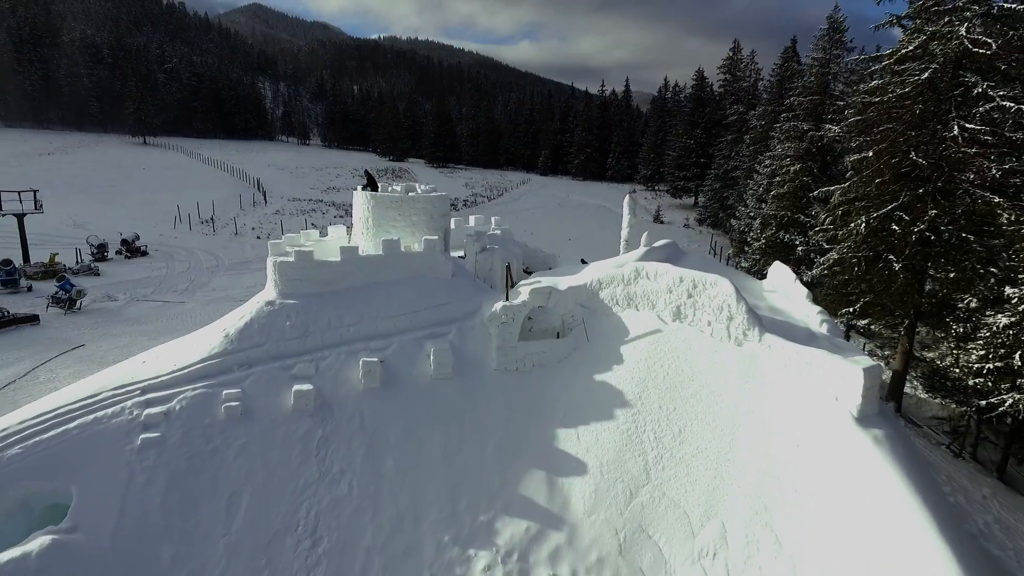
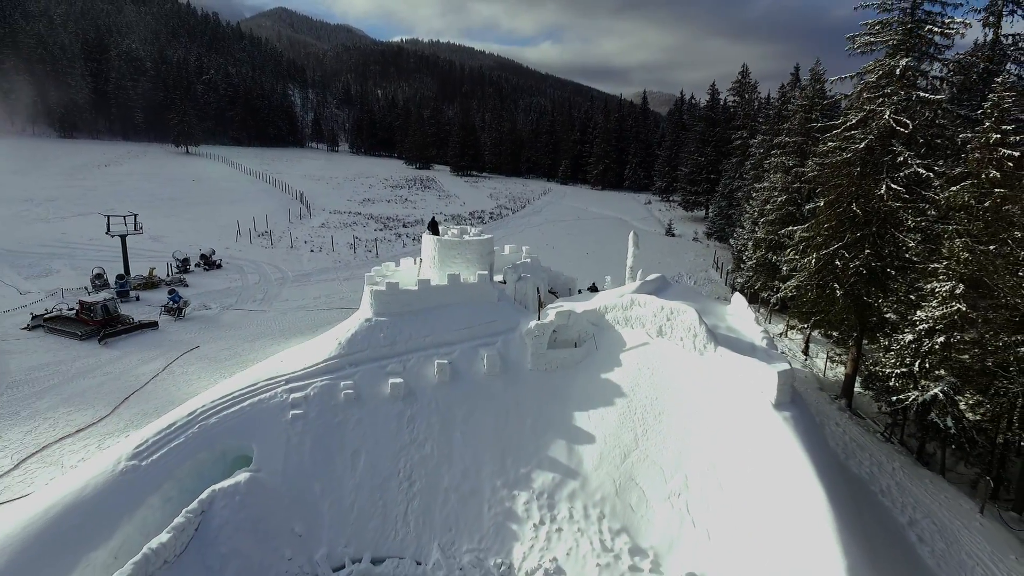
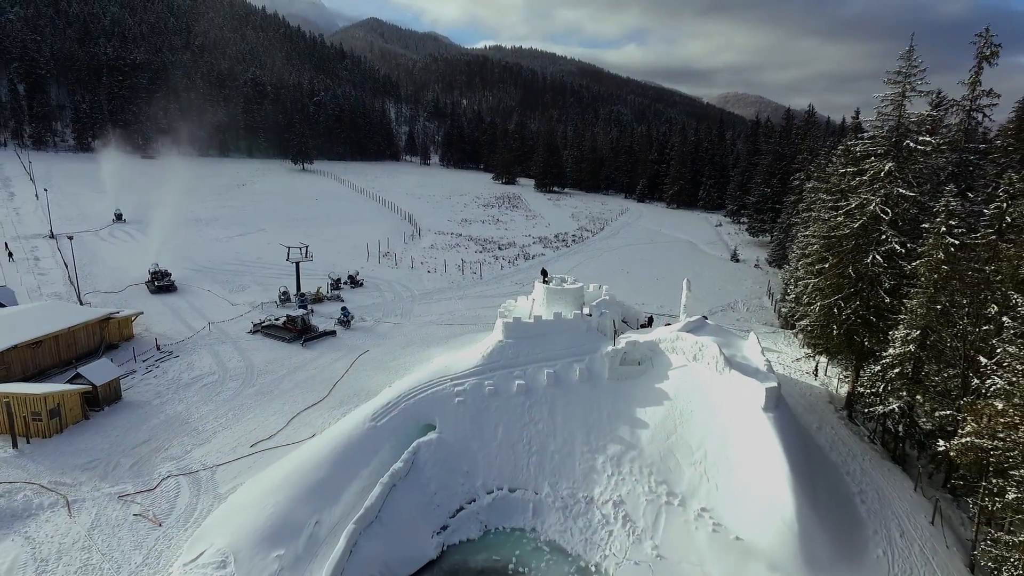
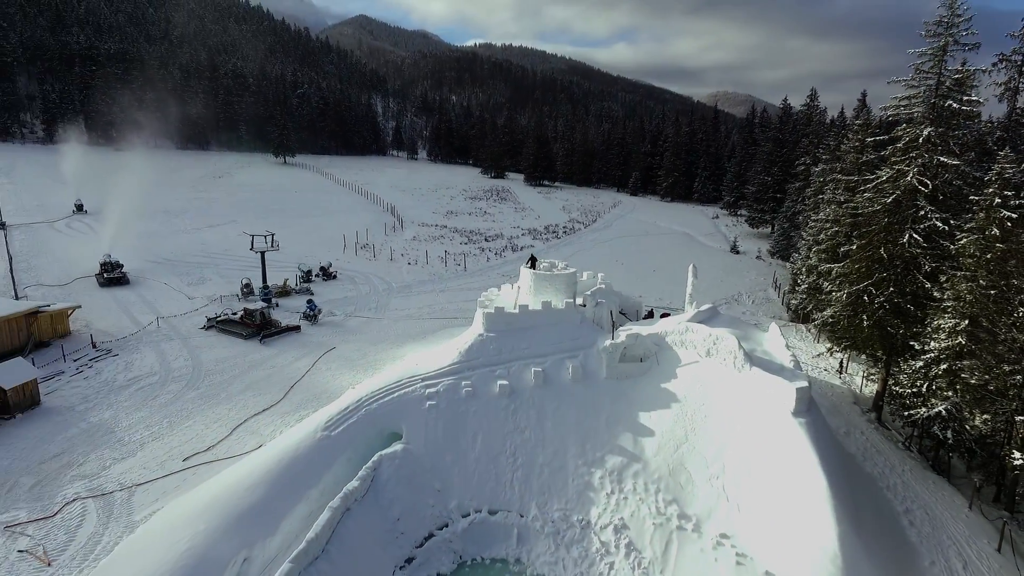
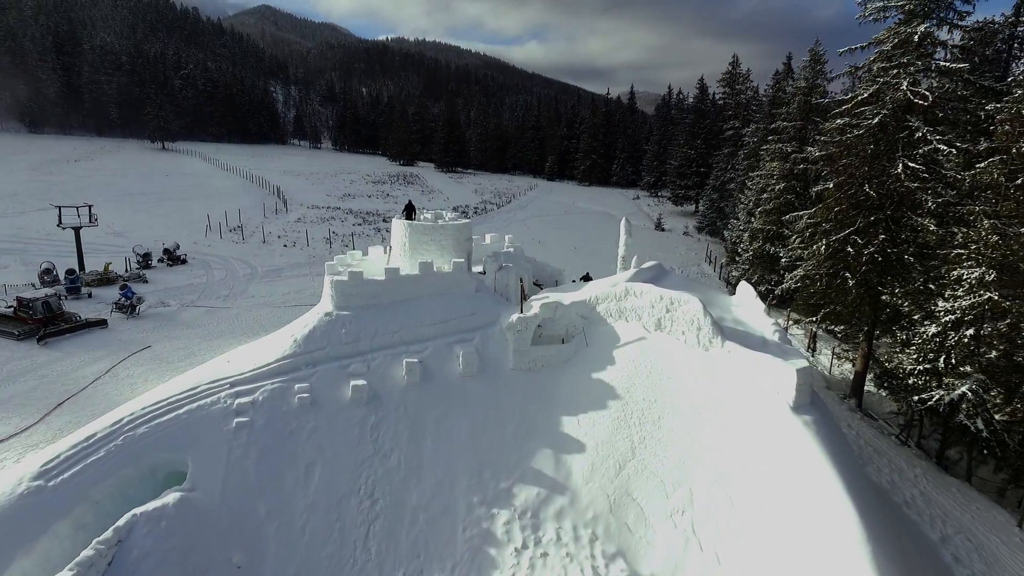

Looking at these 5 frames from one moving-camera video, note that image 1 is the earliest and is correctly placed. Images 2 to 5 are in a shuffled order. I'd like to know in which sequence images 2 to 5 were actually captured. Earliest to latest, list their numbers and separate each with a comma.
5, 2, 4, 3
